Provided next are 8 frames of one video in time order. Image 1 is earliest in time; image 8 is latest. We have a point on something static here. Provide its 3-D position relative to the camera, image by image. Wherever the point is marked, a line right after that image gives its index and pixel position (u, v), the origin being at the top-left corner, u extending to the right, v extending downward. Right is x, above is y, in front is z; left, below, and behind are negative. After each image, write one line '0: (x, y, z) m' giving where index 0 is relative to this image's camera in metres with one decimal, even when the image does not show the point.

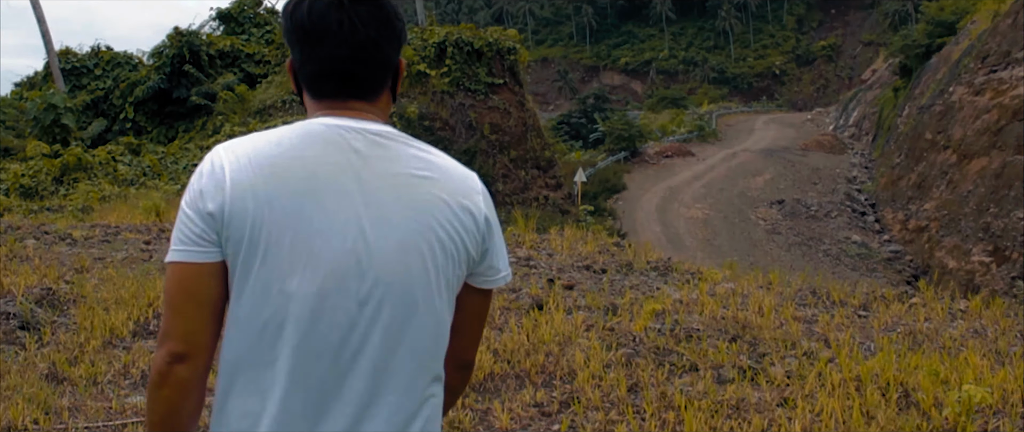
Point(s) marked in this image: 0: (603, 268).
0: (+0.6, -0.4, +7.5) m
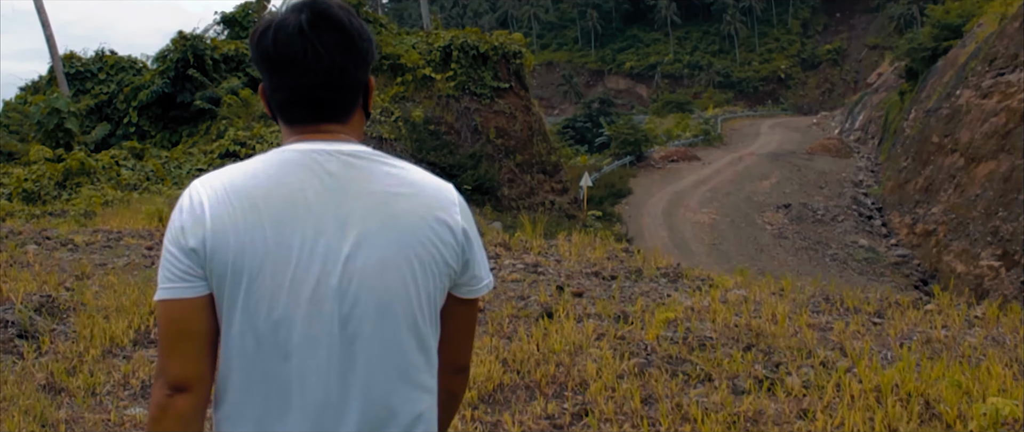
0: (+0.7, -0.4, +7.3) m
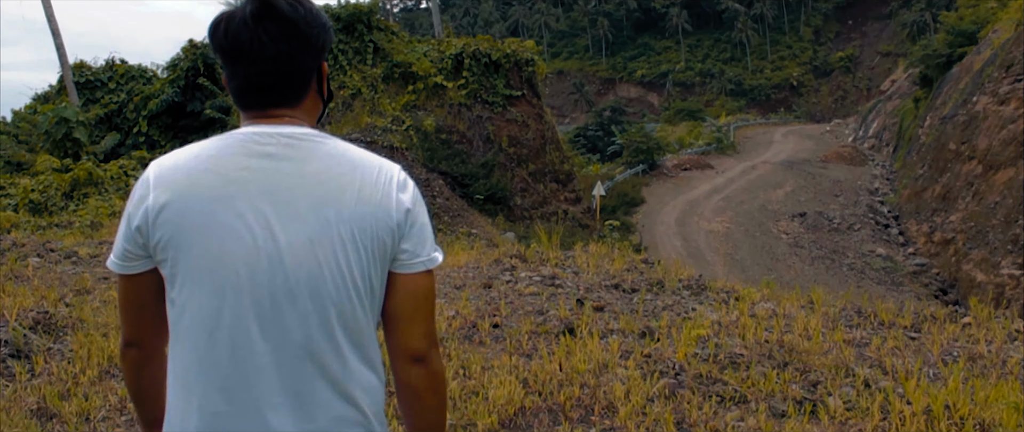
0: (+0.8, -0.5, +7.1) m
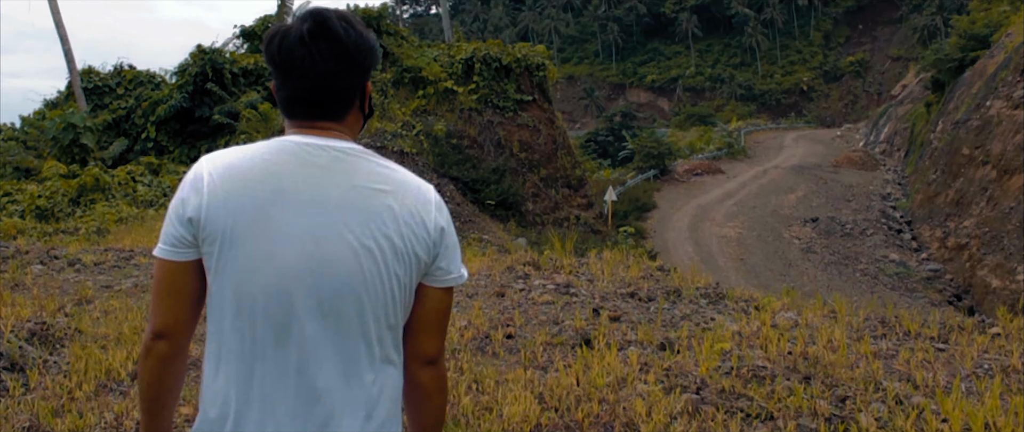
0: (+0.9, -0.5, +6.9) m
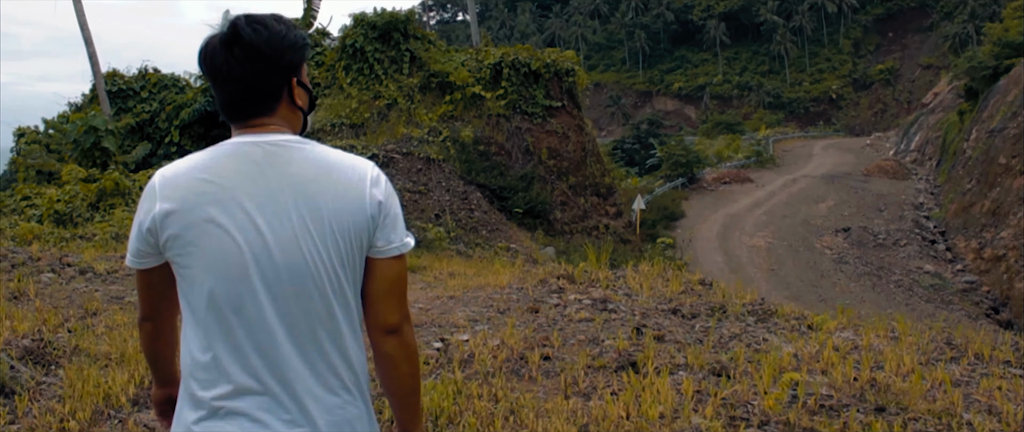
0: (+1.1, -0.6, +6.4) m
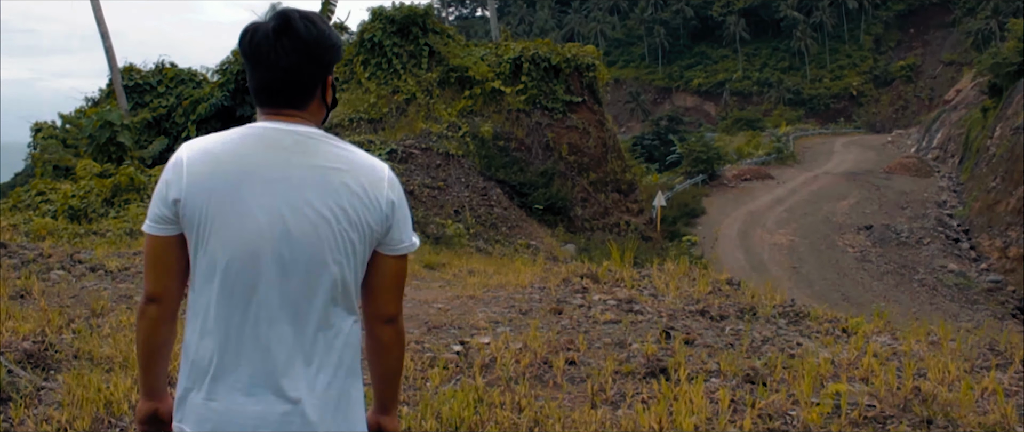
0: (+1.2, -0.6, +6.2) m
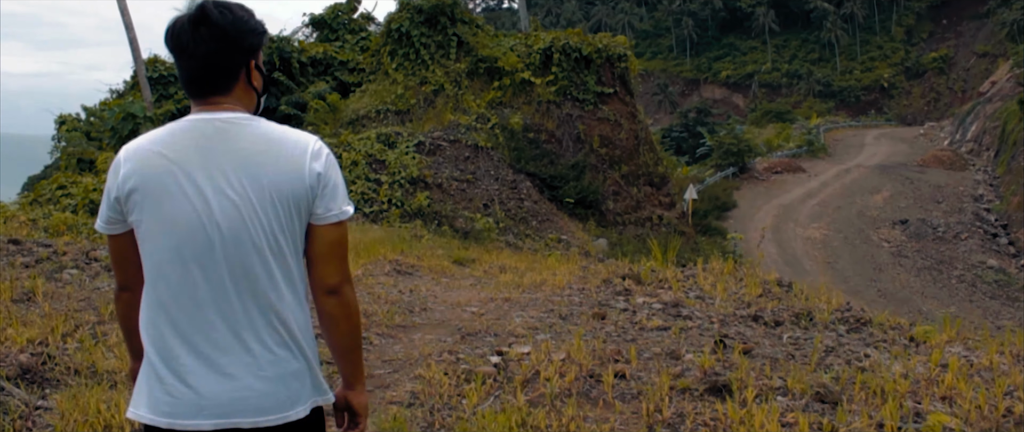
0: (+1.4, -0.6, +5.7) m
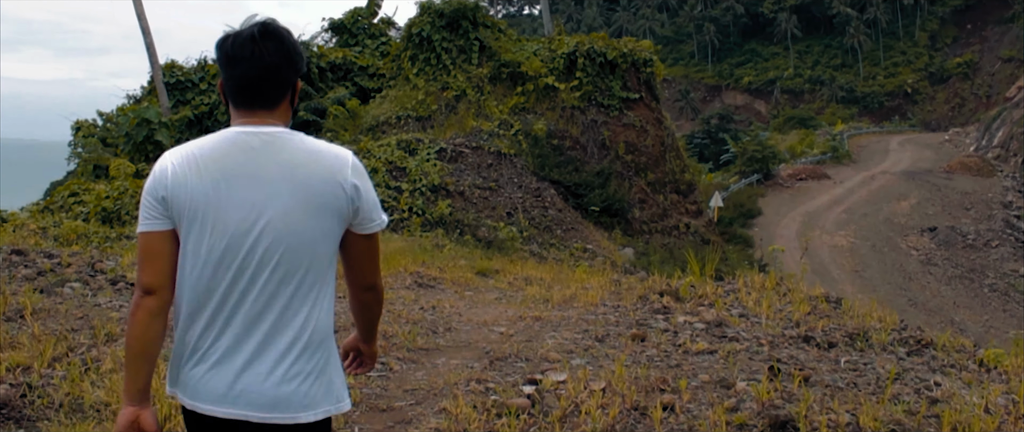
0: (+1.5, -0.6, +5.3) m
